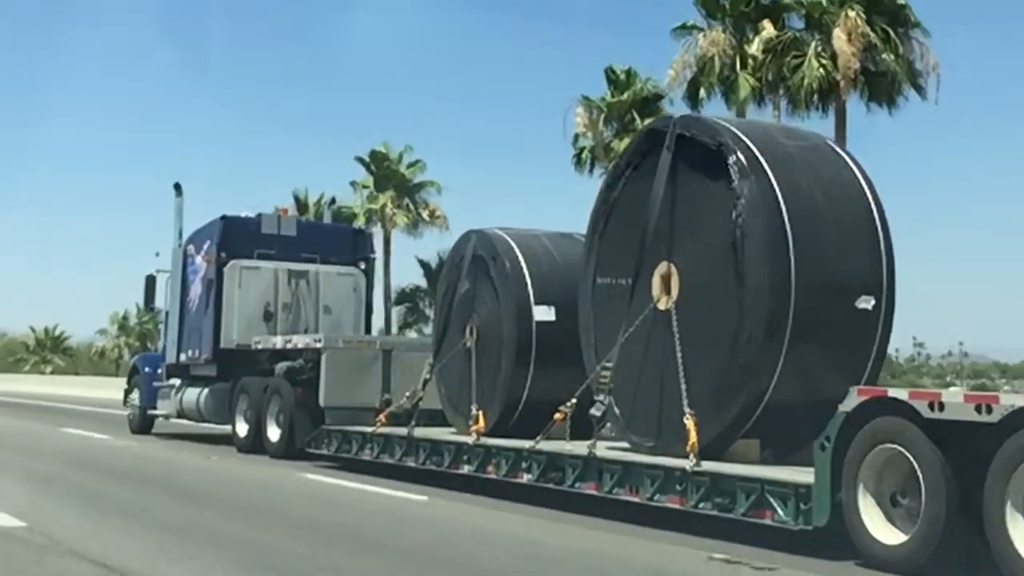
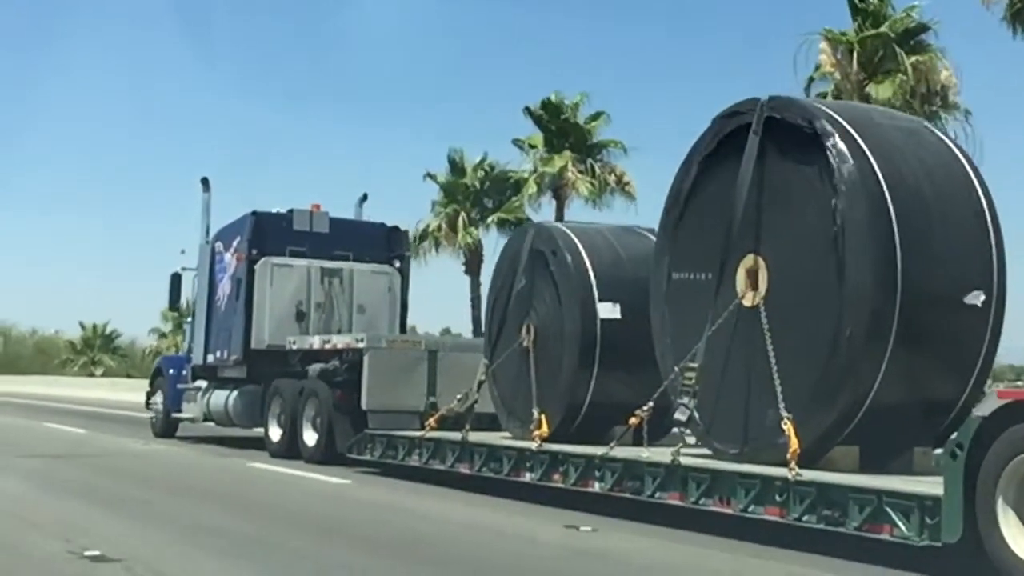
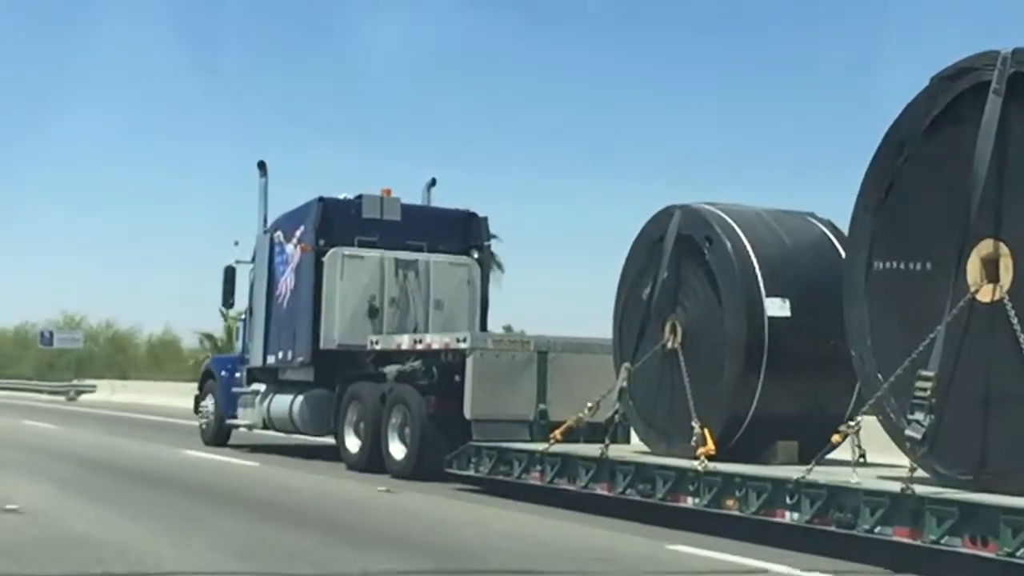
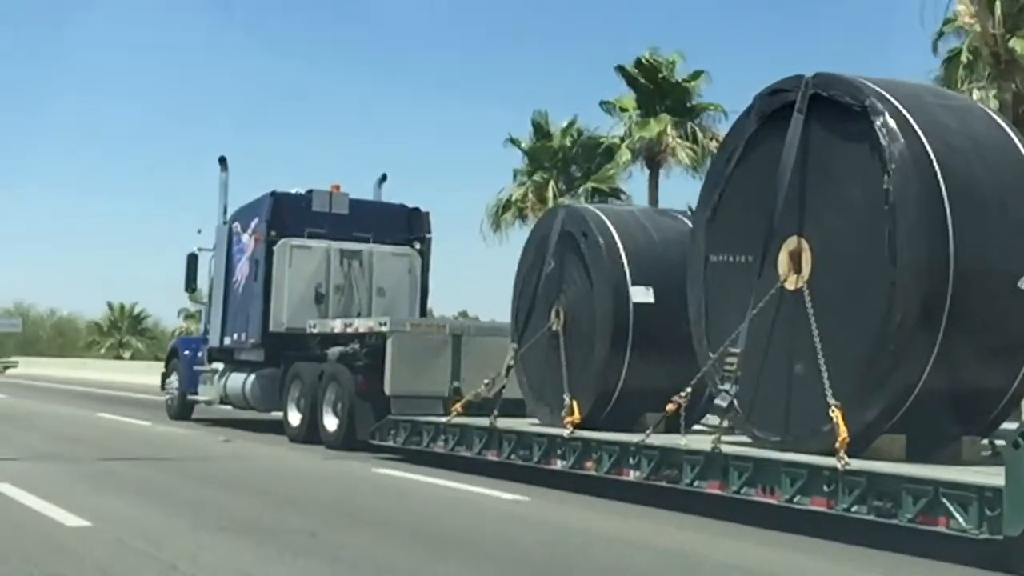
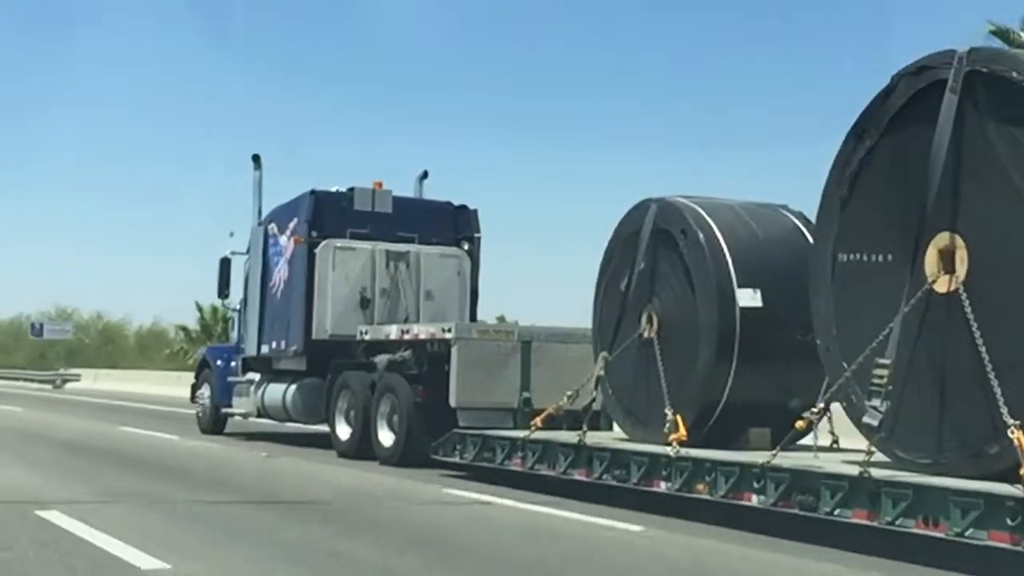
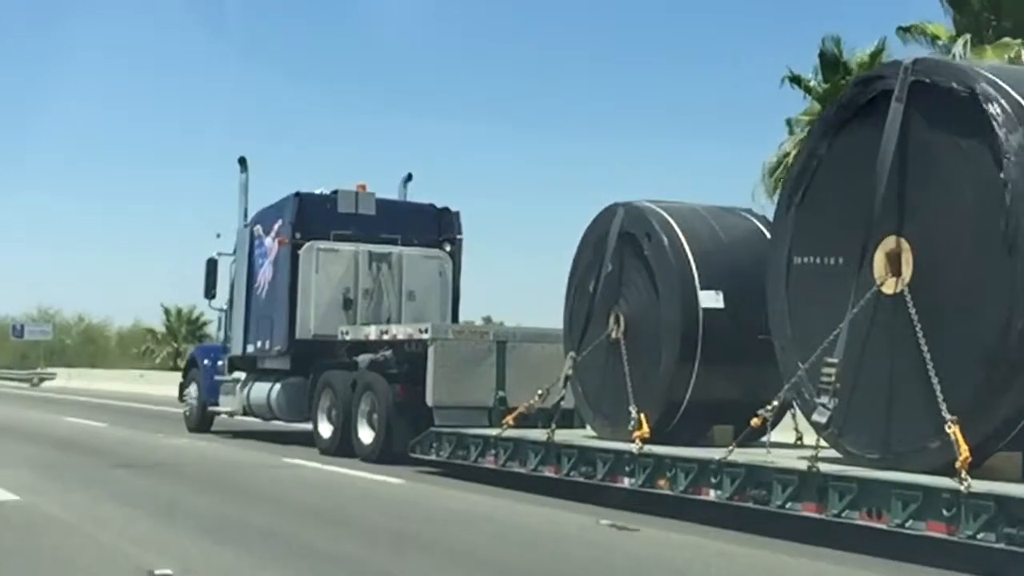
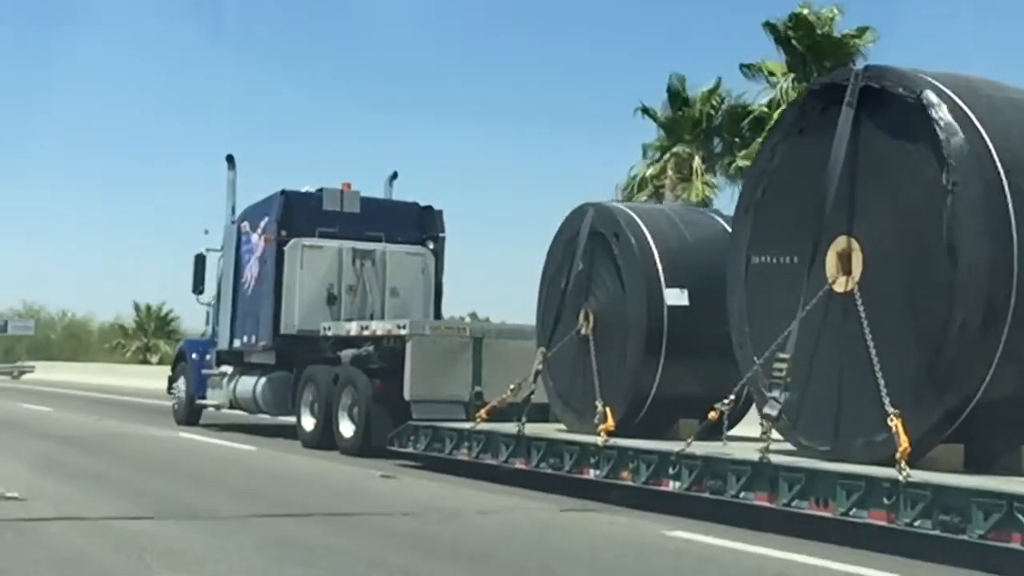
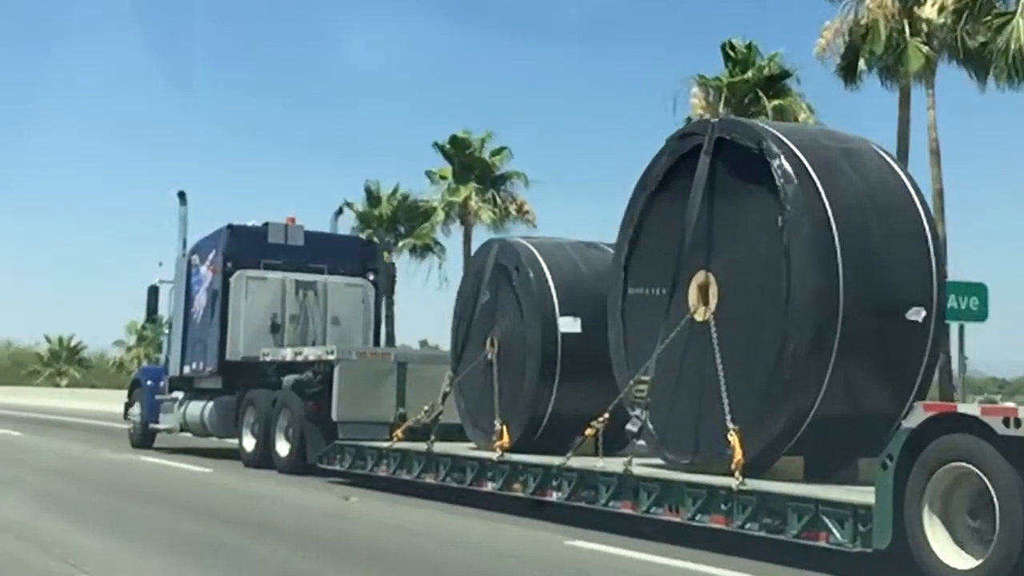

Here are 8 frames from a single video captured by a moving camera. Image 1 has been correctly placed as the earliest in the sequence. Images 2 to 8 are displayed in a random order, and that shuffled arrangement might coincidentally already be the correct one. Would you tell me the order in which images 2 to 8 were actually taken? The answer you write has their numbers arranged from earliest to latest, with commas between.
8, 2, 4, 7, 6, 5, 3
